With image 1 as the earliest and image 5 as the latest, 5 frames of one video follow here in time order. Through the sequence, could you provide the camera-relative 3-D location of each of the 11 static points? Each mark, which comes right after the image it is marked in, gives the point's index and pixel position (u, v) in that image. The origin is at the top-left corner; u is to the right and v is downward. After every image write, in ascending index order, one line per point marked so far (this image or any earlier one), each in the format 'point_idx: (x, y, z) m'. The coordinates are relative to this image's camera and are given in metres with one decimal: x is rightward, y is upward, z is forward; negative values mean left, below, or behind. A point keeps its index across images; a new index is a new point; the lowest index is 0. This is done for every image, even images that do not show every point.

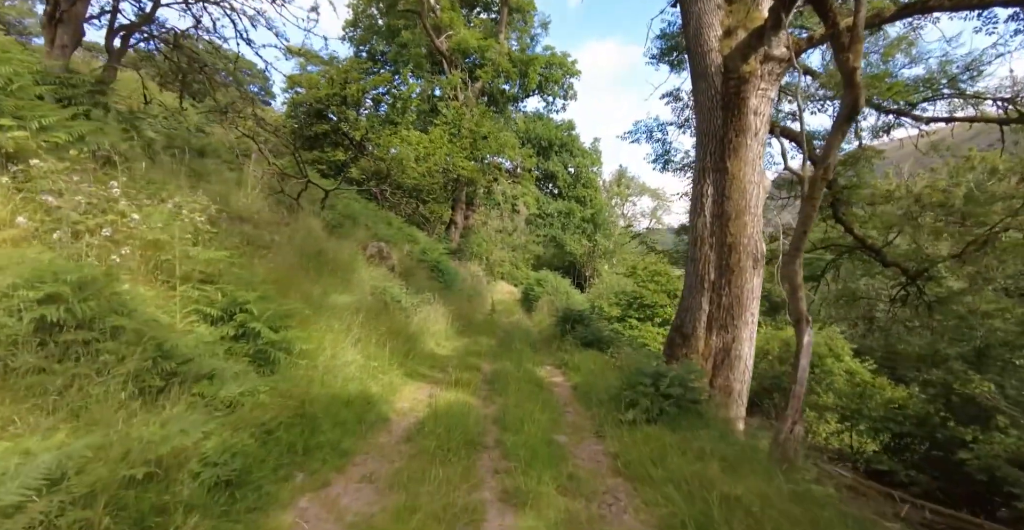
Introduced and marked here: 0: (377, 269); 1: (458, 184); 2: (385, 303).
0: (-2.8, -0.1, +9.0) m
1: (-2.5, +3.8, +20.0) m
2: (-2.1, -0.6, +7.1) m
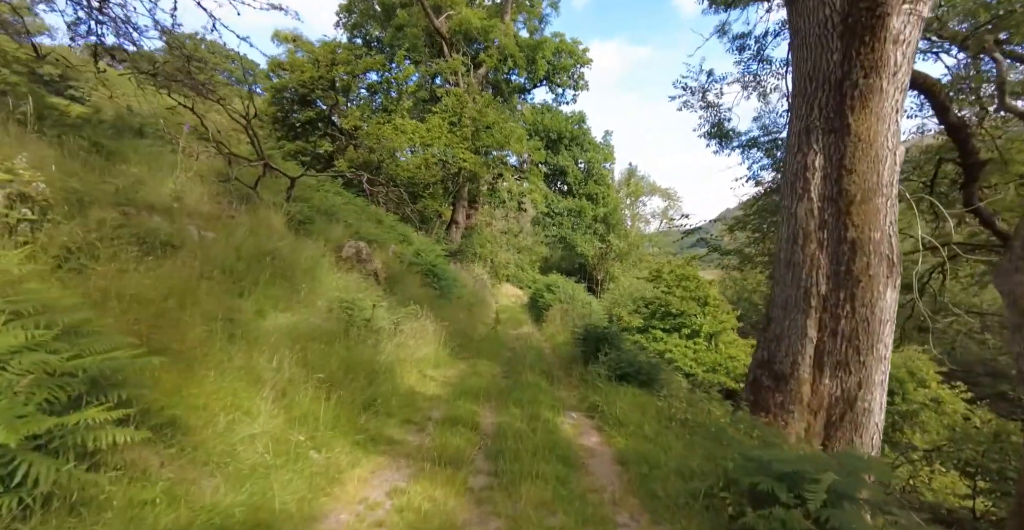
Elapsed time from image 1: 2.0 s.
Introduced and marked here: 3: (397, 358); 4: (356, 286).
0: (-2.6, -0.1, +7.1) m
1: (-2.2, +3.7, +18.2) m
2: (-1.9, -0.7, +5.2) m
3: (-1.4, -1.1, +5.3) m
4: (-2.4, -0.3, +6.6) m
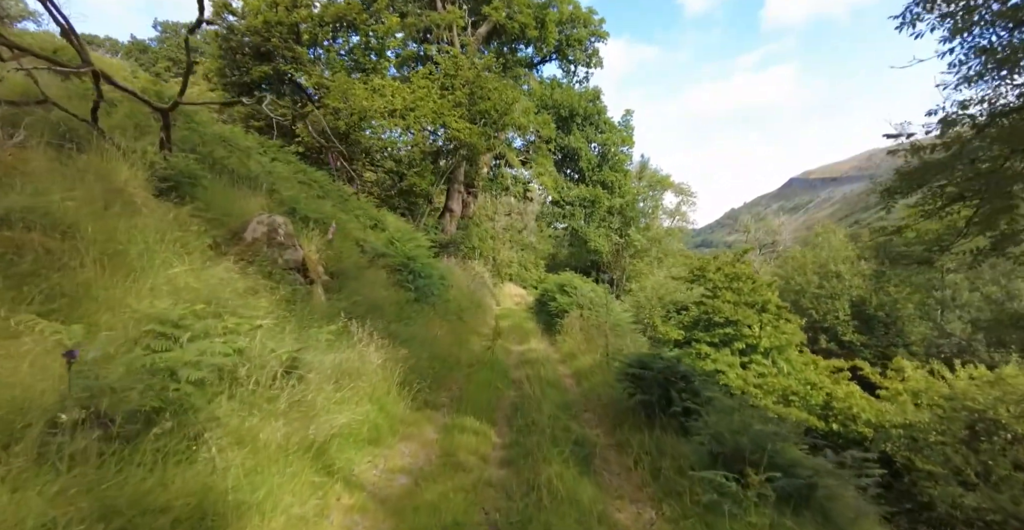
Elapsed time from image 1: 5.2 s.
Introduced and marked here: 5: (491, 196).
0: (-2.6, 0.0, +4.1) m
1: (-2.0, +3.9, +15.1) m
2: (-1.9, -0.5, +2.1) m
3: (-1.4, -1.0, +2.2) m
4: (-2.3, -0.2, +3.5) m
5: (-0.9, +3.0, +18.8) m
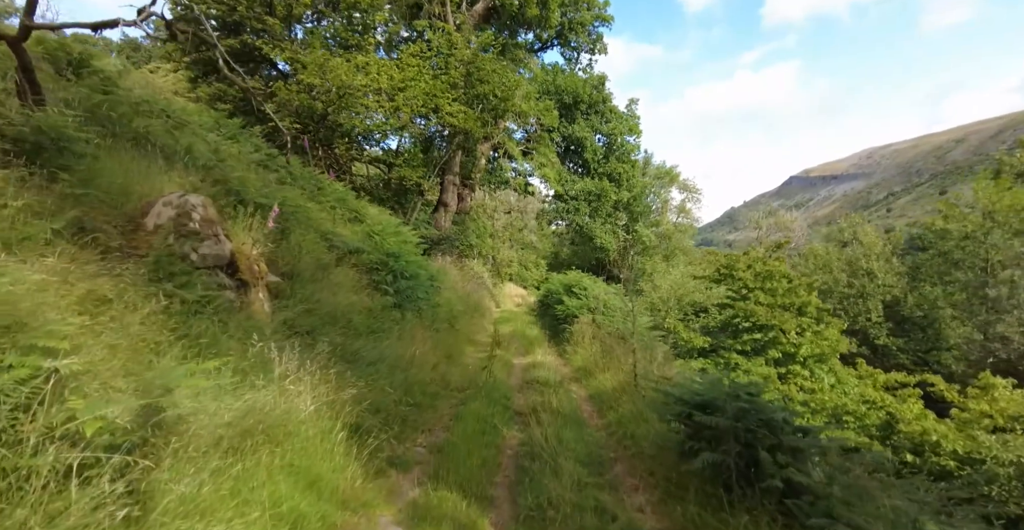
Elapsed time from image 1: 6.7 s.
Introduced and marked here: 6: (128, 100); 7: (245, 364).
0: (-2.6, 0.0, +2.6) m
1: (-2.0, +3.9, +13.7) m
2: (-1.9, -0.5, +0.7) m
3: (-1.4, -1.0, +0.7) m
4: (-2.3, -0.1, +2.1) m
5: (-0.9, +3.1, +17.3) m
6: (-4.8, +2.0, +5.5) m
7: (-1.7, -0.6, +2.9) m
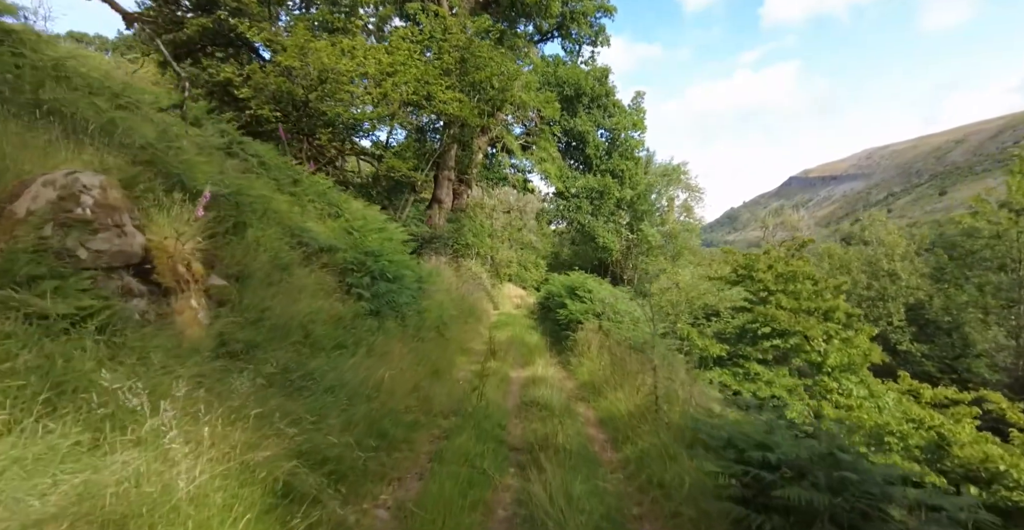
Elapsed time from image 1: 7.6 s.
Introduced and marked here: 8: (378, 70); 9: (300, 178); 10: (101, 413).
0: (-2.6, 0.0, +1.7) m
1: (-2.1, +3.9, +12.7) m
2: (-1.9, -0.5, -0.3) m
3: (-1.4, -1.0, -0.2) m
4: (-2.3, -0.1, +1.1) m
5: (-1.0, +3.0, +16.4) m
6: (-4.9, +2.0, +4.6) m
7: (-1.8, -0.6, +2.0) m
8: (-3.2, +4.7, +10.5) m
9: (-3.9, +1.6, +7.8) m
10: (-1.8, -0.6, +2.0) m
